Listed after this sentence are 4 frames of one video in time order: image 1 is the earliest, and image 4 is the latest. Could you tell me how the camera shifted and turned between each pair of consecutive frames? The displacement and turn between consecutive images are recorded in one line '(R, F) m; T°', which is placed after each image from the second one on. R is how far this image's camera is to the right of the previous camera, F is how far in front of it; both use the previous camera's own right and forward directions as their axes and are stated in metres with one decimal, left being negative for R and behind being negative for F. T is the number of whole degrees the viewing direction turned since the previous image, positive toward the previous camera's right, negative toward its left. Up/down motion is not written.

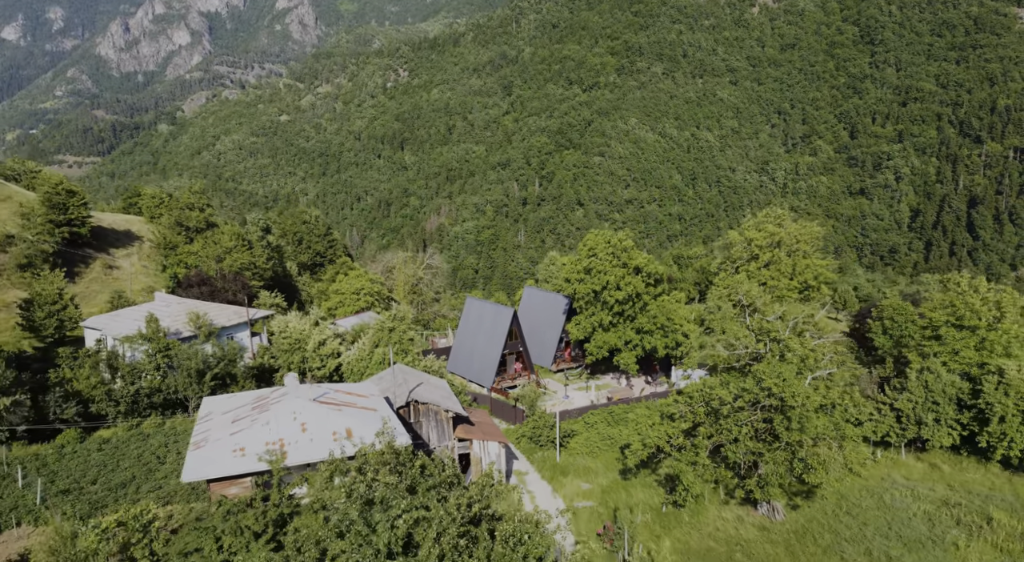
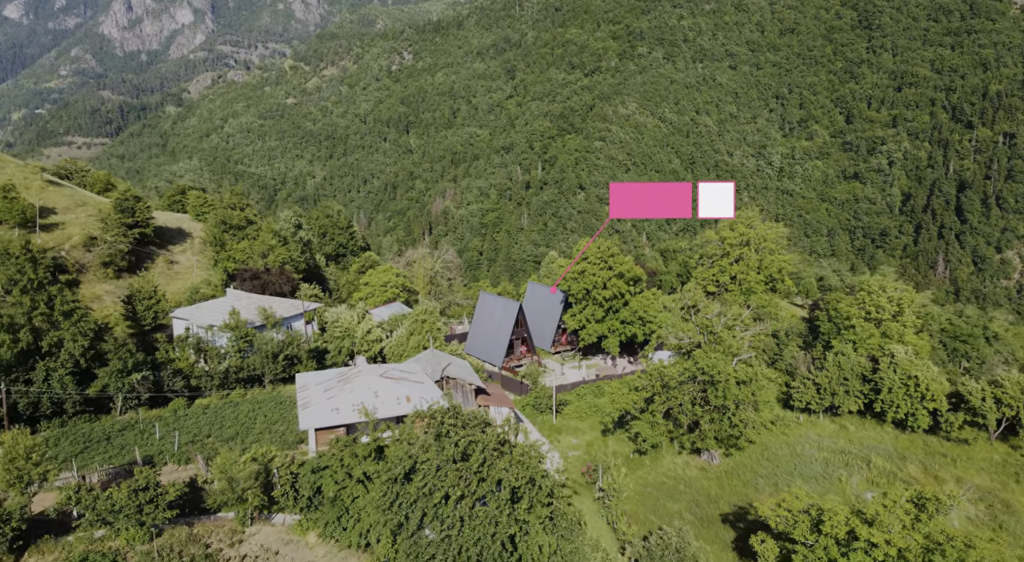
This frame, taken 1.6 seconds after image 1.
(-0.2, -7.9) m; 0°
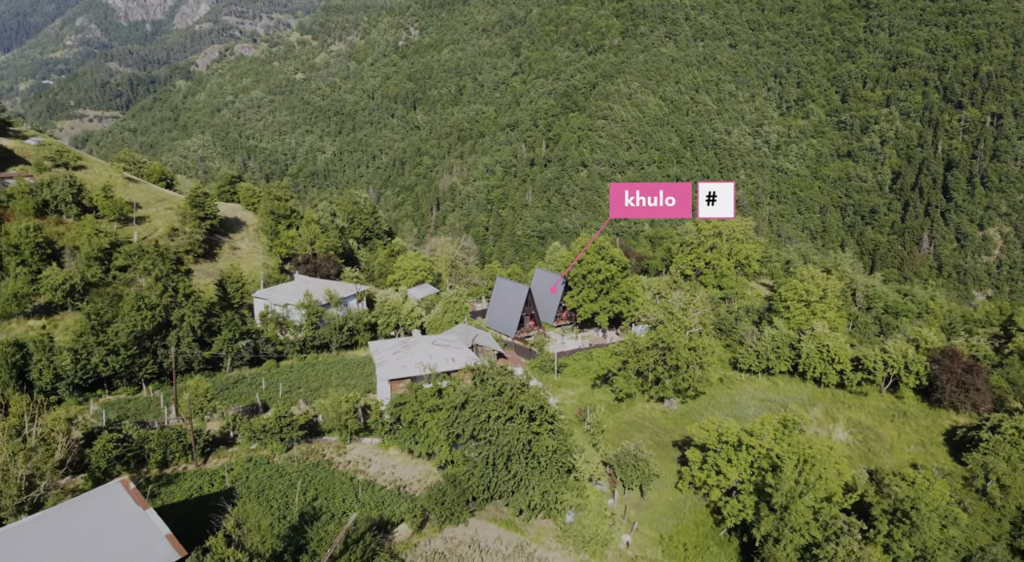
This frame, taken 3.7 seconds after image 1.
(-0.6, -10.7) m; 0°
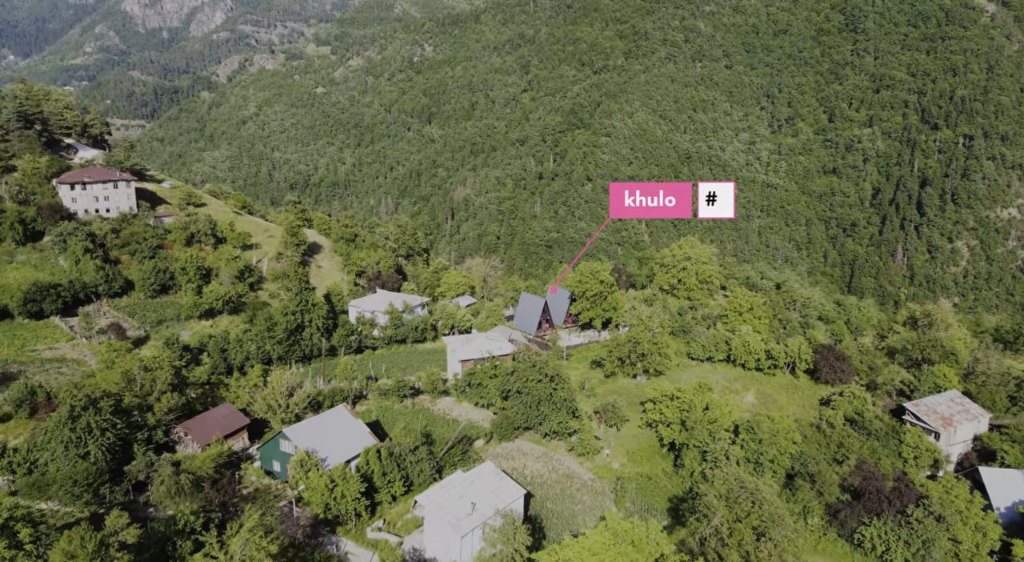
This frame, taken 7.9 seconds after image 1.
(-1.8, -20.8) m; 0°
